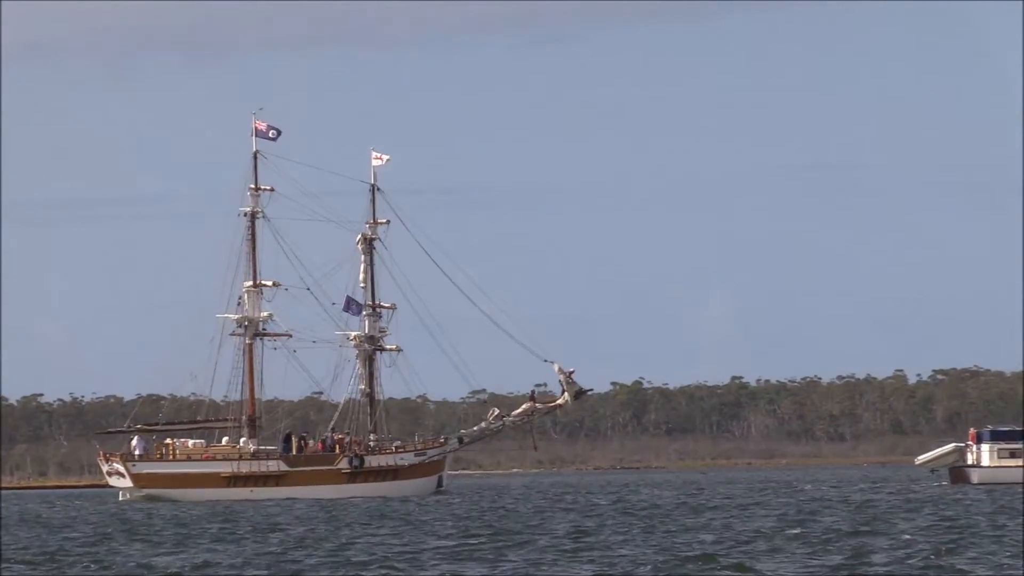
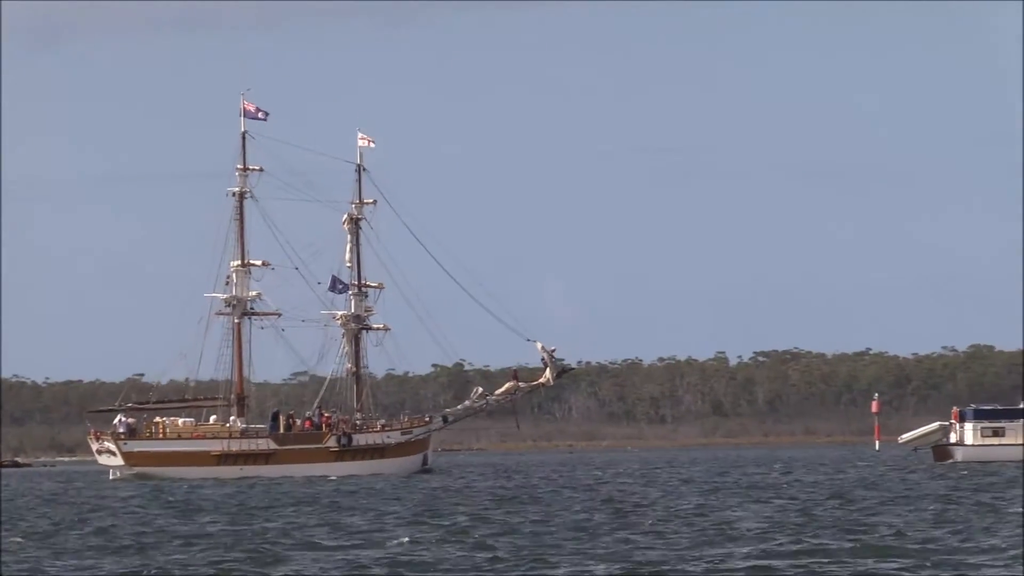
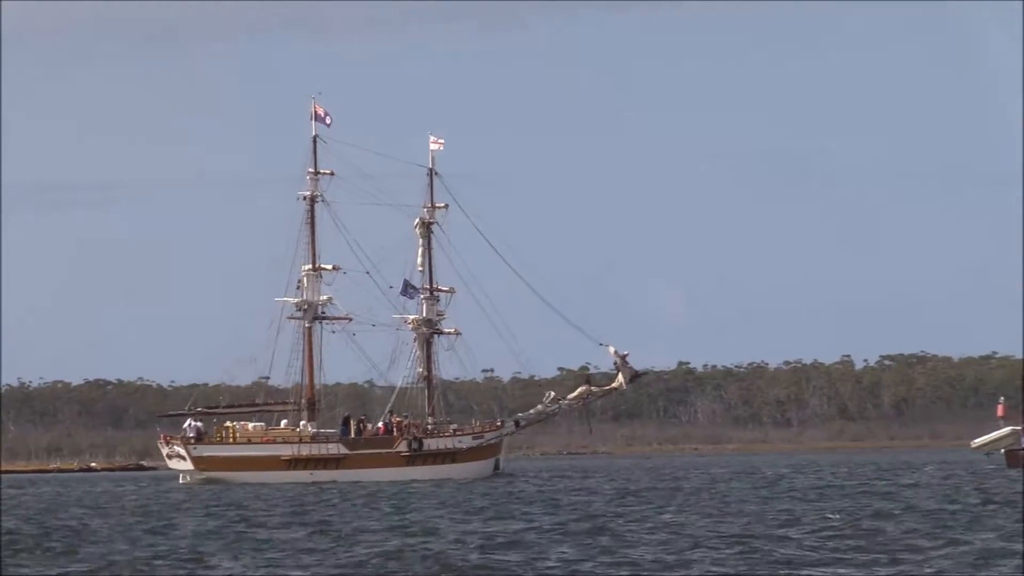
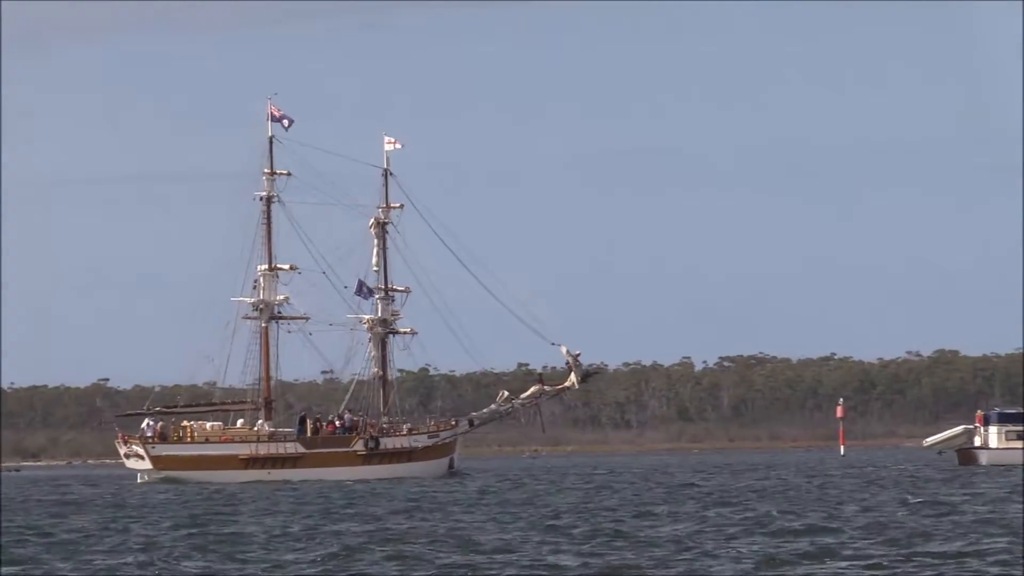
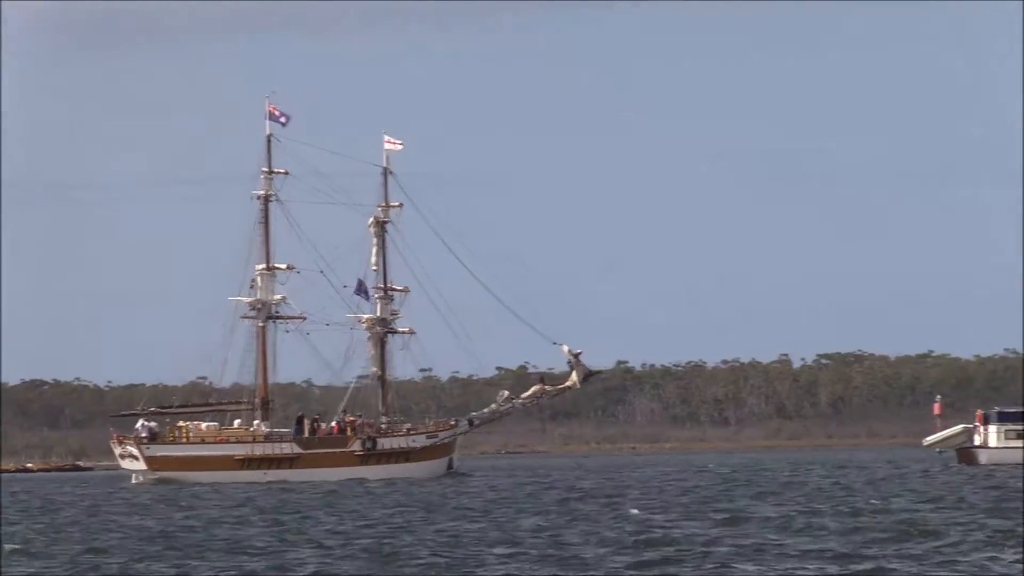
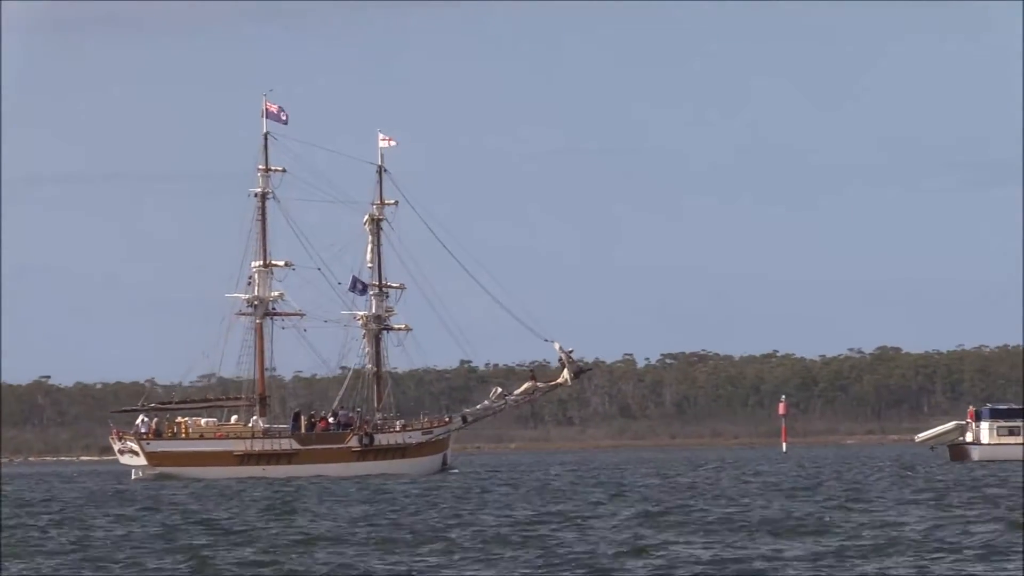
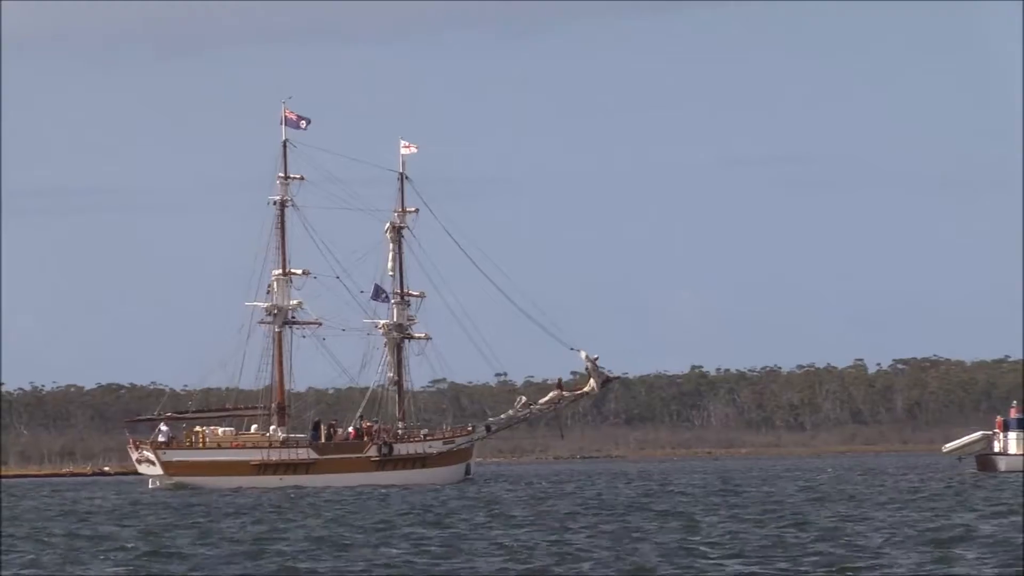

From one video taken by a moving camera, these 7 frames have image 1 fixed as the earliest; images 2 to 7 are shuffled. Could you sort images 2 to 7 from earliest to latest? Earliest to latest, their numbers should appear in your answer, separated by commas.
7, 3, 5, 2, 4, 6
